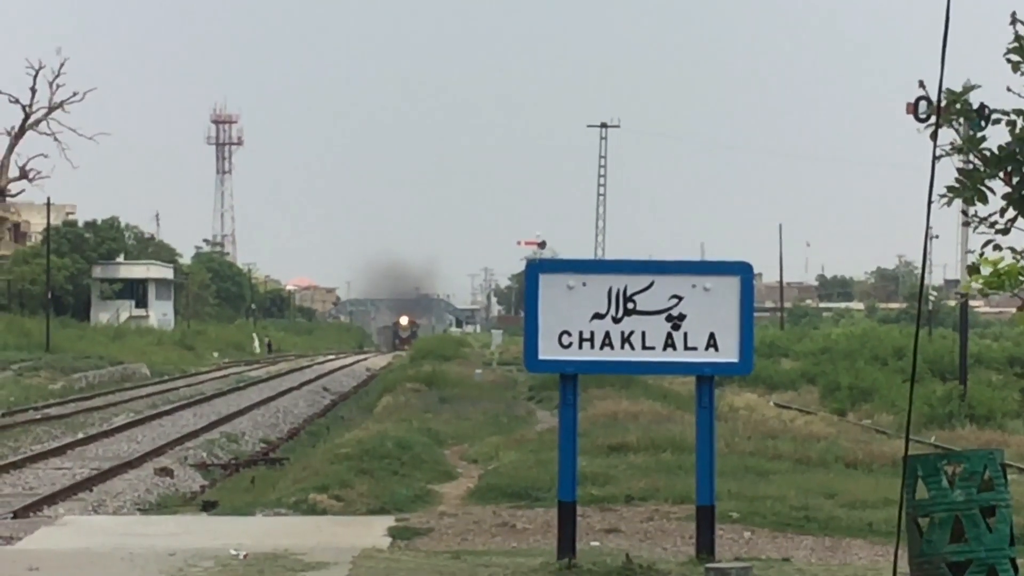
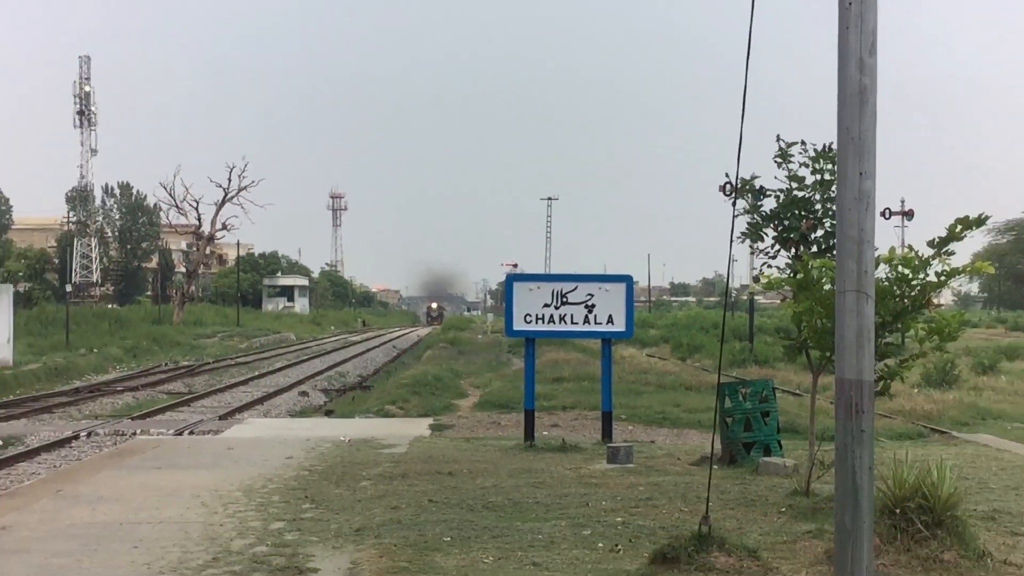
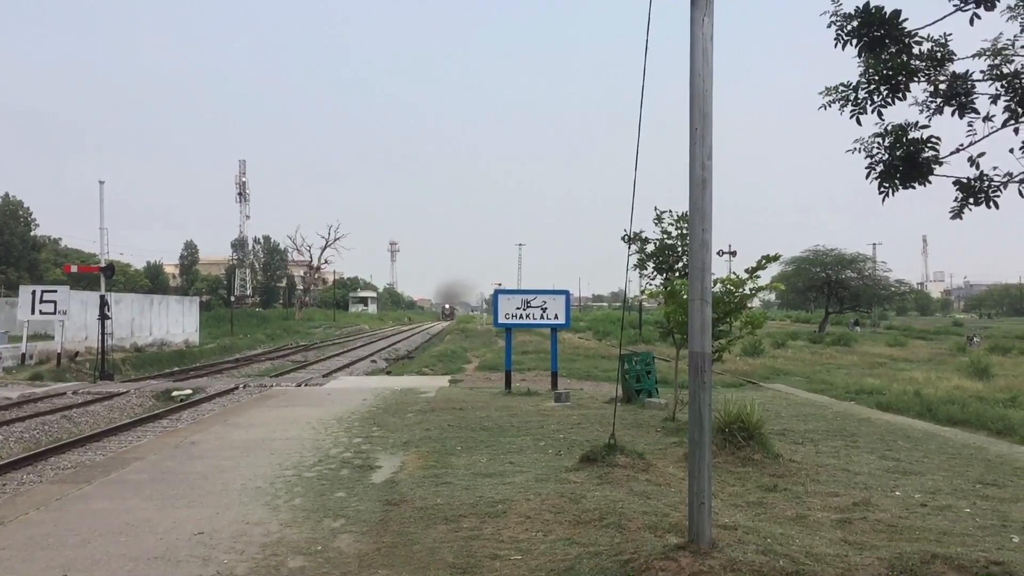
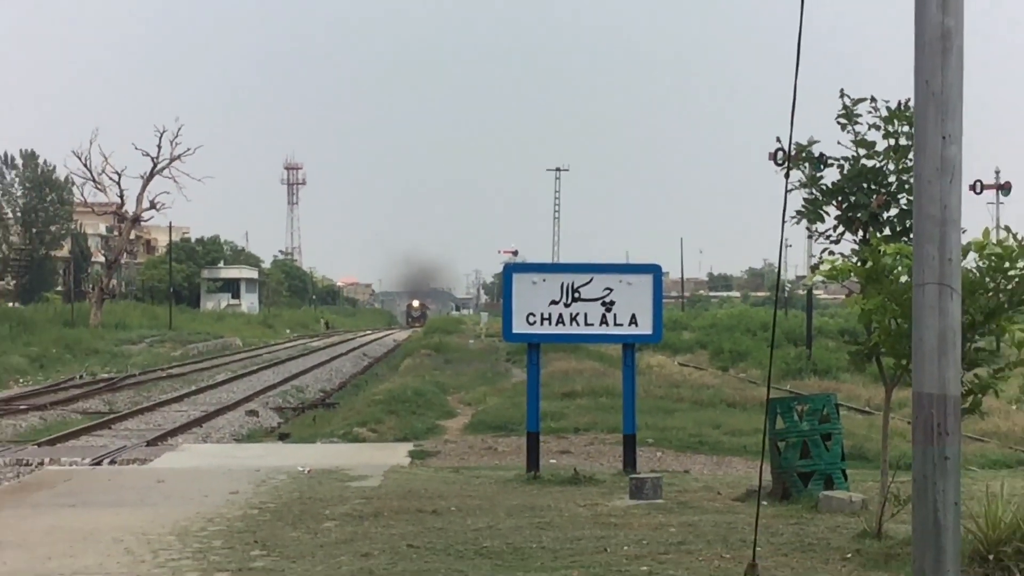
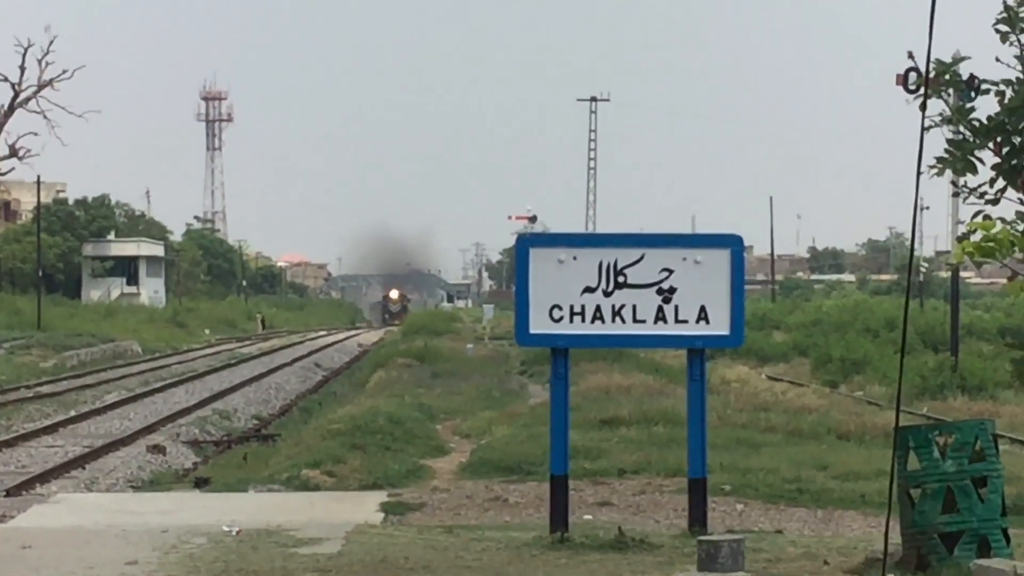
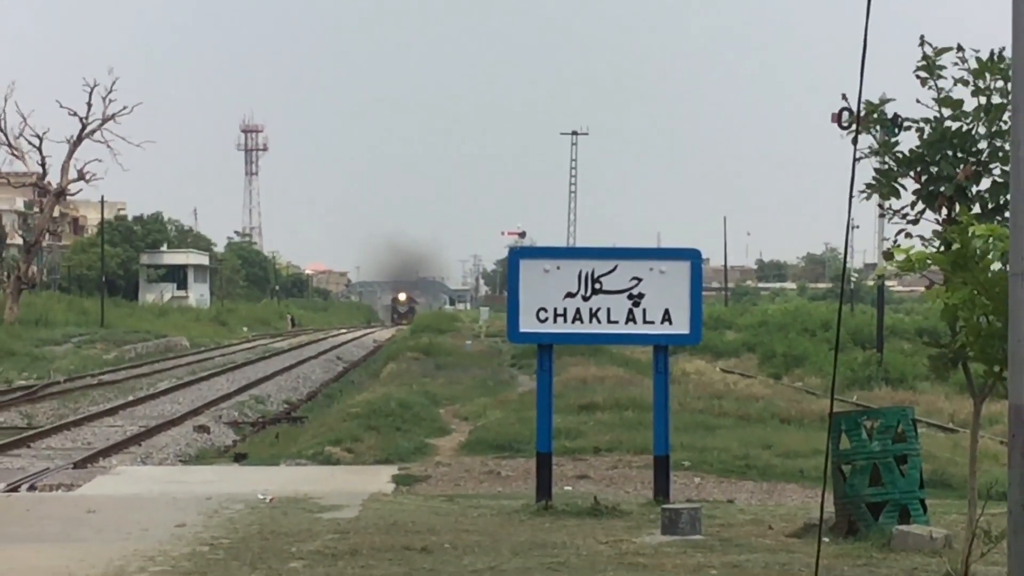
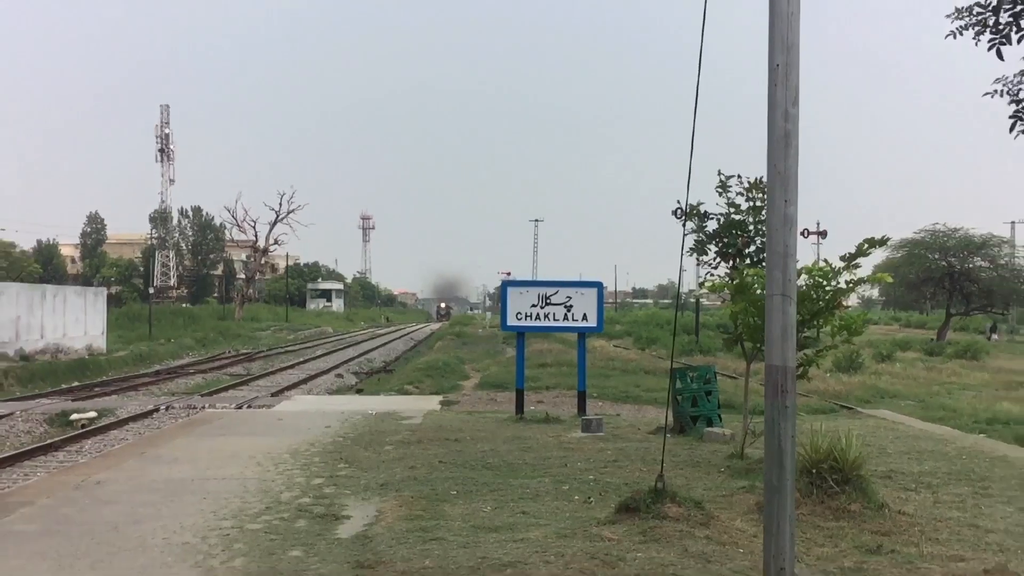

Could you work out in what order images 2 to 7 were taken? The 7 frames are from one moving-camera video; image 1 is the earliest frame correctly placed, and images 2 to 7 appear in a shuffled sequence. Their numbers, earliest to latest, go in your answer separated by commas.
5, 6, 4, 2, 7, 3
